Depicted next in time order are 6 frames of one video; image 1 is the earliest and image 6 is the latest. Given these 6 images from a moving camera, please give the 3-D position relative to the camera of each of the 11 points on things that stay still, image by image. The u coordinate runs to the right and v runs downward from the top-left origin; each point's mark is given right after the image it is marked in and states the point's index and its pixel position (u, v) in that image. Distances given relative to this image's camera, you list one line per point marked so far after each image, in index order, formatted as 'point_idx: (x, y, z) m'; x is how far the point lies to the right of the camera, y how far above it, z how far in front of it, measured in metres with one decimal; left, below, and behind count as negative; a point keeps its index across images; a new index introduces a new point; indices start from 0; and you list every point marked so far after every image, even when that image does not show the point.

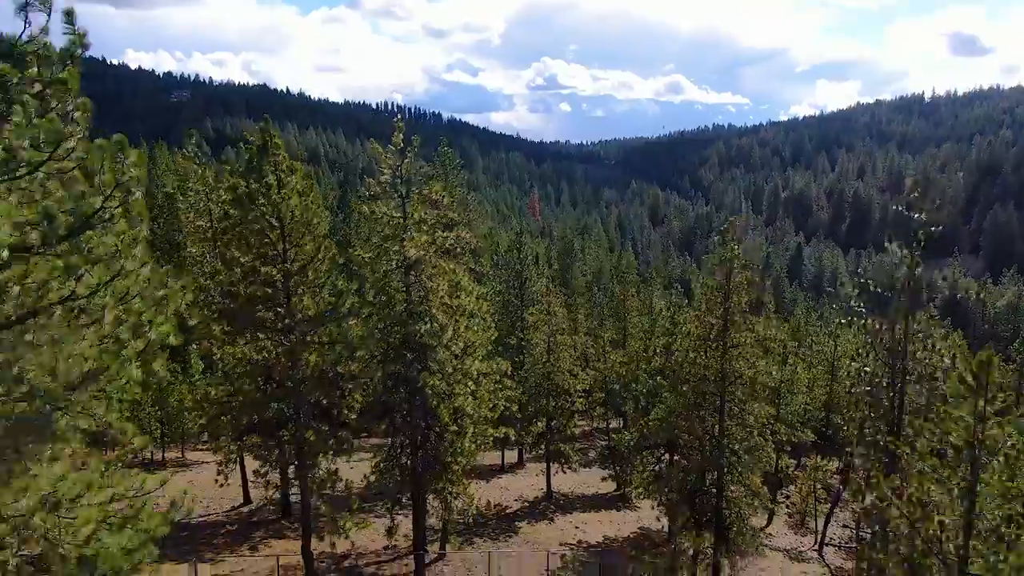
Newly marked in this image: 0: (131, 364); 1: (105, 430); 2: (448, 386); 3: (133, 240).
0: (-4.2, -0.8, +8.9) m
1: (-4.5, -1.5, +9.0) m
2: (-1.5, -2.2, +18.5) m
3: (-4.3, +0.5, +9.1) m
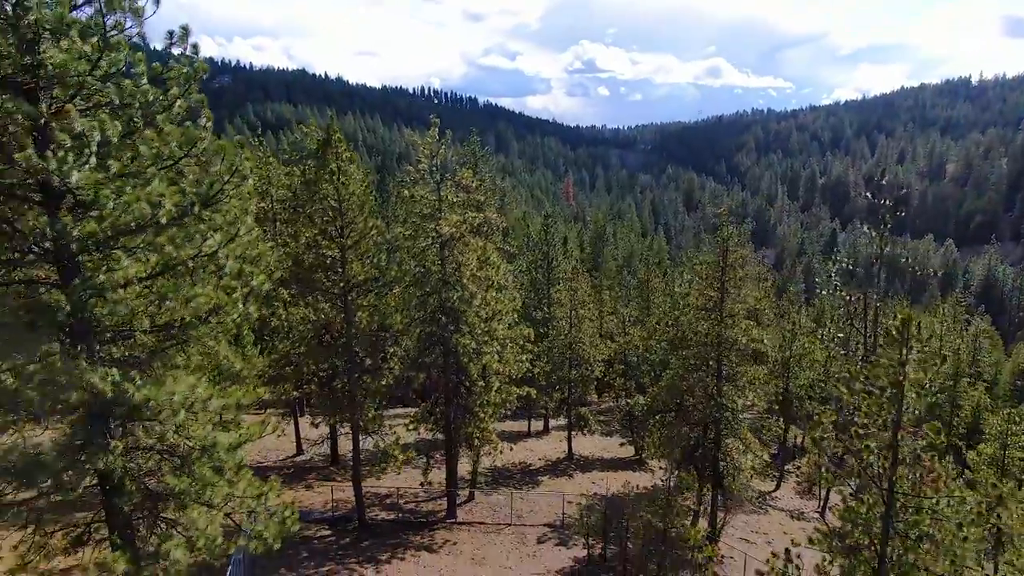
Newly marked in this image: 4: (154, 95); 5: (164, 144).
0: (-4.0, -0.2, +11.6) m
1: (-4.3, -0.9, +11.7) m
2: (-0.9, -1.5, +21.2) m
3: (-4.1, +1.1, +11.8) m
4: (-4.6, +2.5, +10.4) m
5: (-4.6, +1.9, +10.6) m
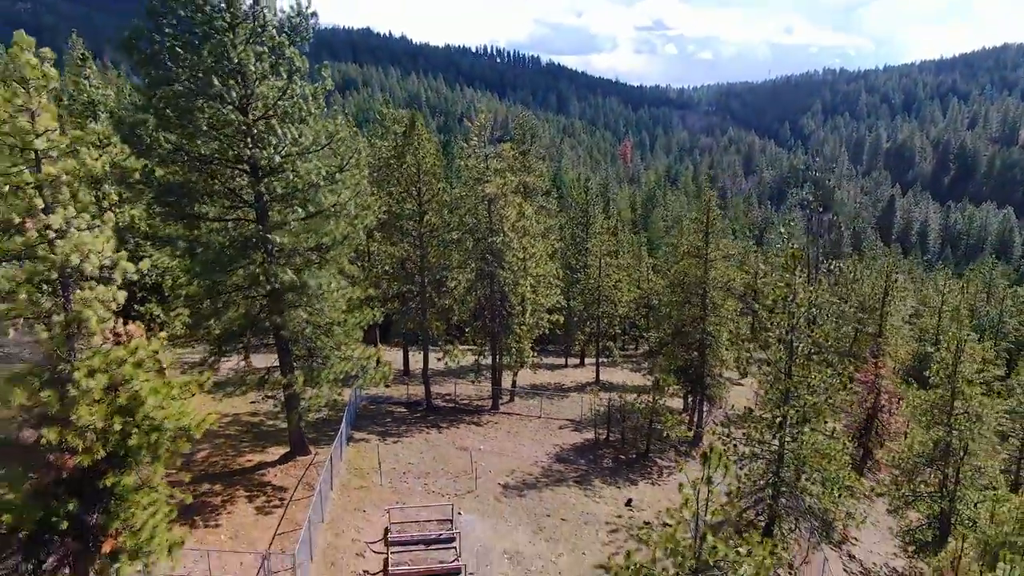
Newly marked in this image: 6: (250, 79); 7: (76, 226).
0: (-3.6, +1.2, +18.2) m
1: (-3.9, +0.5, +18.3) m
2: (+0.2, +0.3, +27.5) m
3: (-3.6, +2.5, +18.3) m
4: (-4.2, +3.8, +16.8) m
5: (-4.2, +3.2, +17.0) m
6: (-5.1, +4.1, +15.6) m
7: (-4.7, +0.7, +8.7) m
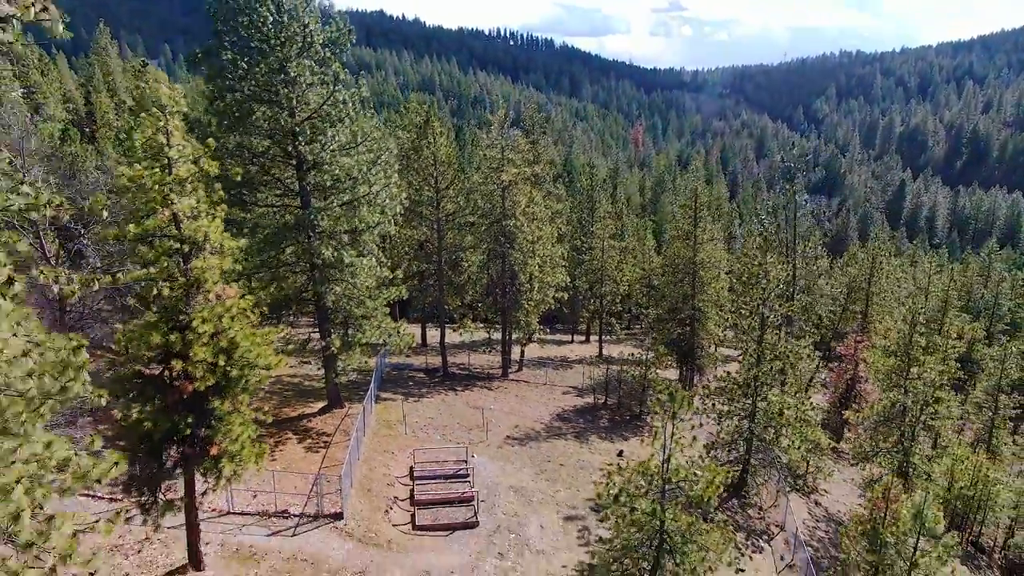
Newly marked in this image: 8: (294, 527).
0: (-3.4, +1.8, +21.0) m
1: (-3.7, +1.1, +21.2) m
2: (+0.5, +1.1, +30.3) m
3: (-3.4, +3.1, +21.2) m
4: (-4.0, +4.4, +19.6) m
5: (-4.0, +3.8, +19.9) m
6: (-5.0, +4.7, +18.5) m
7: (-4.6, +1.1, +11.6) m
8: (-4.0, -4.4, +14.6) m
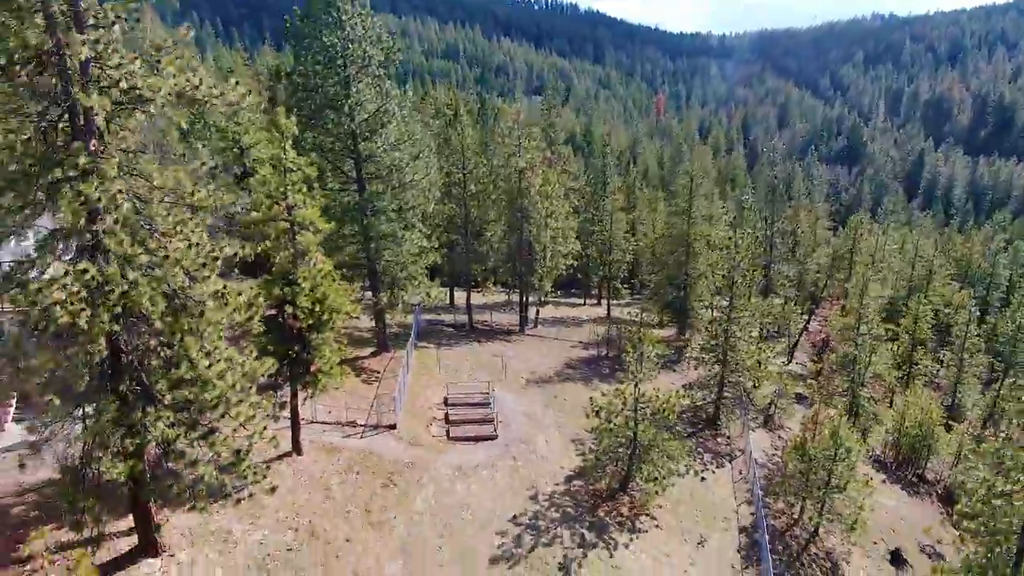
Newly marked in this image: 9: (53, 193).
0: (-2.9, +2.8, +25.9) m
1: (-3.2, +2.2, +26.1) m
2: (+1.3, +2.5, +35.1) m
3: (-2.9, +4.2, +25.9) m
4: (-3.6, +5.4, +24.4) m
5: (-3.5, +4.8, +24.6) m
6: (-4.5, +5.6, +23.2) m
7: (-4.4, +1.7, +16.6) m
8: (-3.8, -3.6, +19.8) m
9: (-6.2, +1.3, +10.7) m
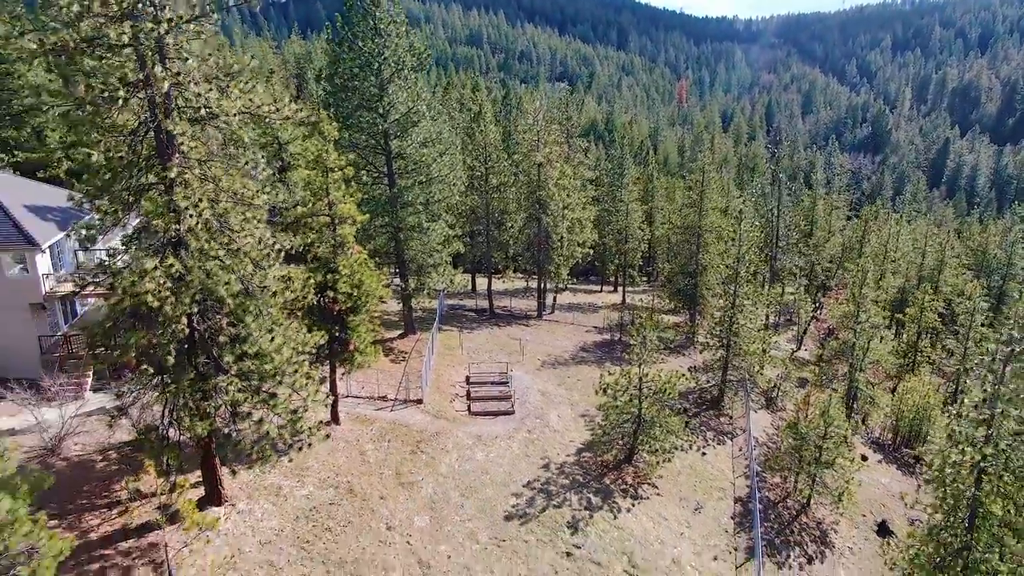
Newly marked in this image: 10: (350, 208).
0: (-2.3, +3.3, +27.8) m
1: (-2.6, +2.6, +28.1) m
2: (+2.2, +3.1, +36.9) m
3: (-2.2, +4.6, +27.9) m
4: (-2.9, +5.8, +26.3) m
5: (-2.9, +5.3, +26.6) m
6: (-3.9, +6.1, +25.2) m
7: (-4.1, +2.0, +18.6) m
8: (-3.4, -3.3, +21.9) m
9: (-6.0, +1.5, +12.8) m
10: (-3.8, +1.9, +18.5) m
